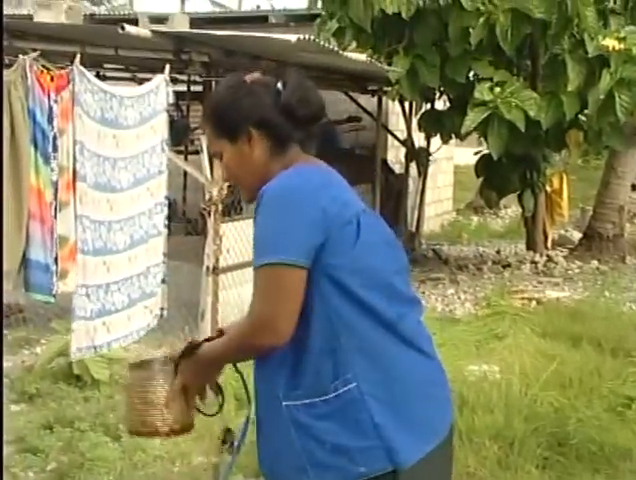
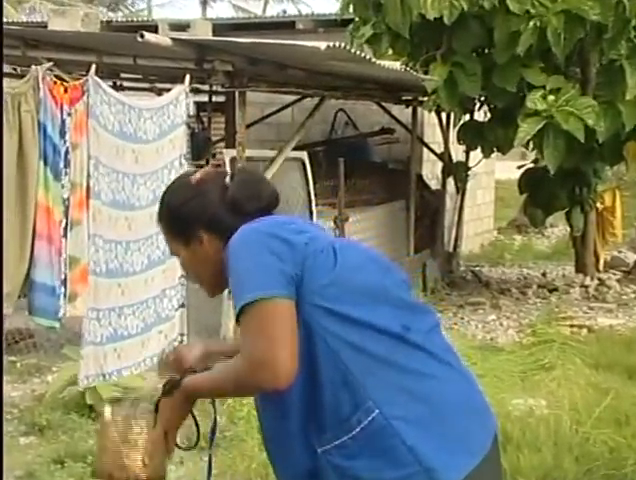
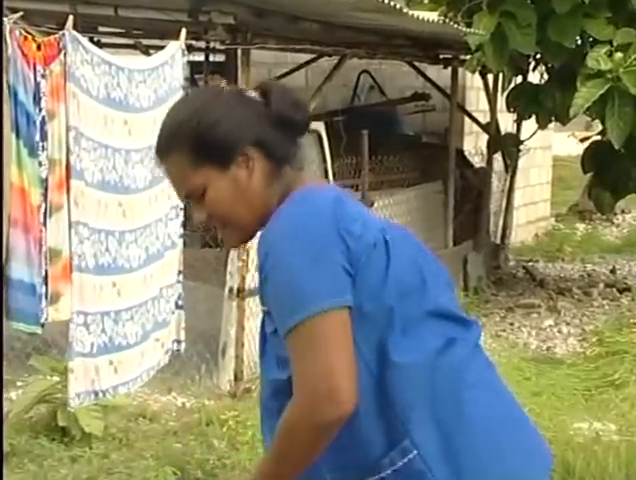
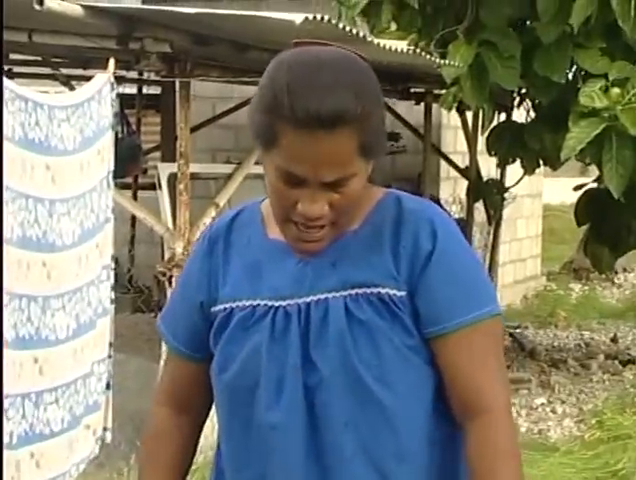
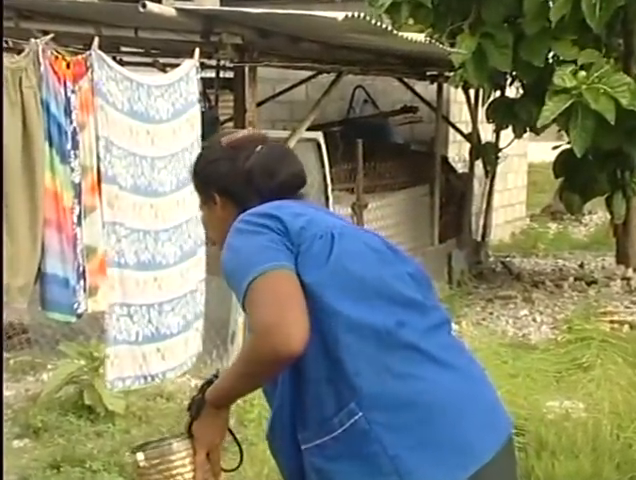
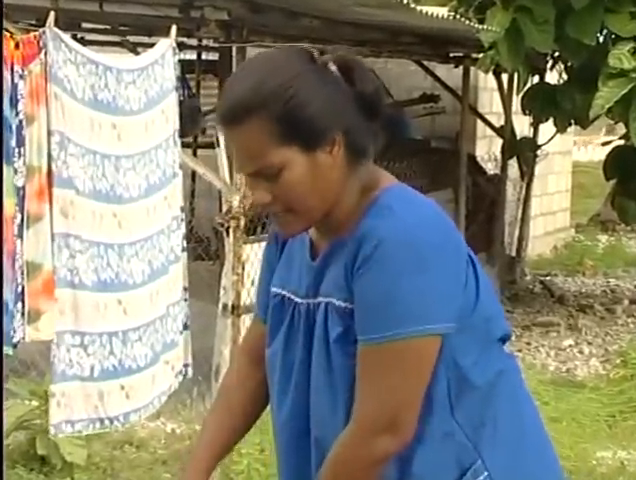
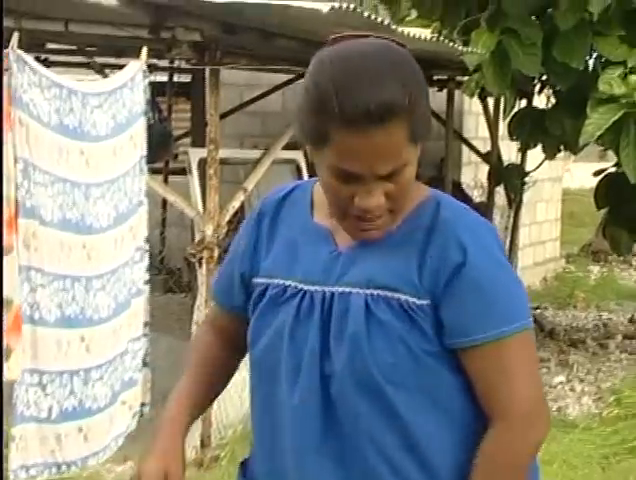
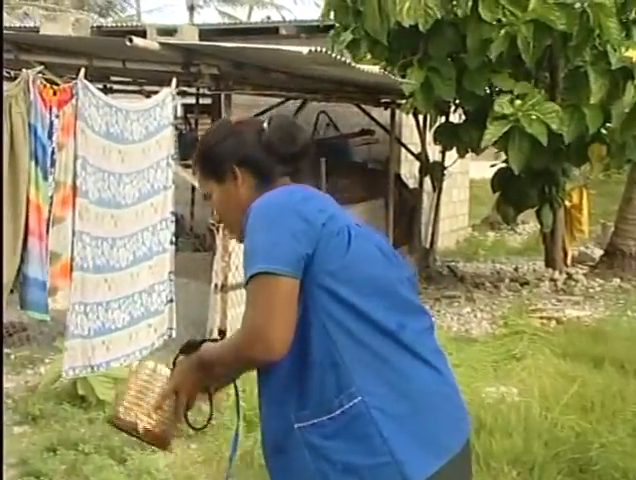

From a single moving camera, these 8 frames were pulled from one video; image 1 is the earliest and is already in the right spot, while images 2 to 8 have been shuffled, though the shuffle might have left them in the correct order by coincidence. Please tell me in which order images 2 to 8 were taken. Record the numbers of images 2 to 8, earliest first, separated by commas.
8, 2, 5, 3, 6, 7, 4
